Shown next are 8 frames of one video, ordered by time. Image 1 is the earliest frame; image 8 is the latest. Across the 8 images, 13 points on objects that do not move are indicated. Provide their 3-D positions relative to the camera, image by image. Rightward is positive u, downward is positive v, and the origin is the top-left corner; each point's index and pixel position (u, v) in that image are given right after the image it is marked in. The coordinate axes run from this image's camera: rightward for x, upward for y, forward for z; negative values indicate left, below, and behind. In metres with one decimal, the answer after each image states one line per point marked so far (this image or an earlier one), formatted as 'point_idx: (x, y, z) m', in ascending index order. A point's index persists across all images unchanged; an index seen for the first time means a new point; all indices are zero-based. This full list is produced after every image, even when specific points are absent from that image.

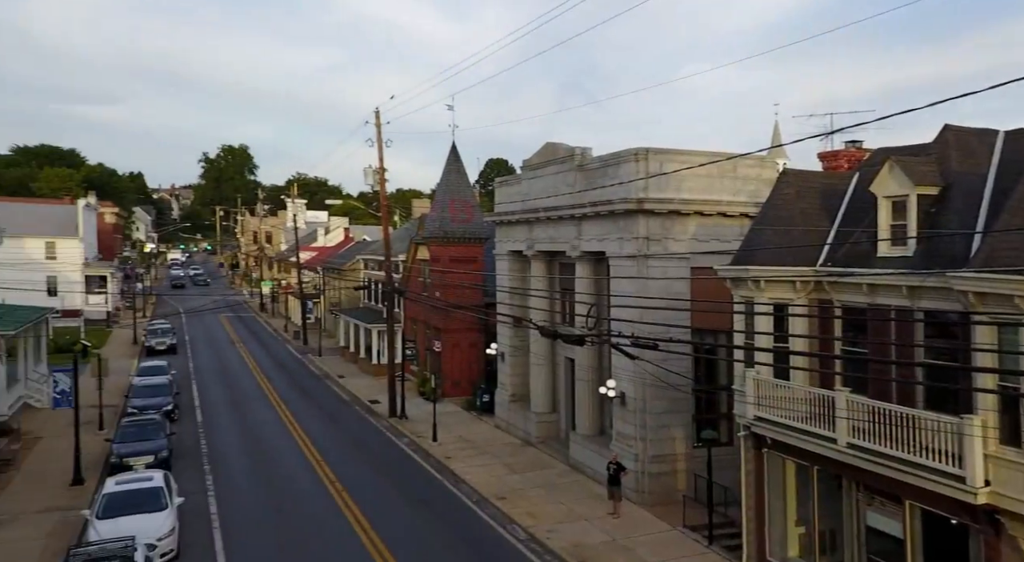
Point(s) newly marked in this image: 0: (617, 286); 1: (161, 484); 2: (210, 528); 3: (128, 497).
0: (+2.6, -0.1, +17.9) m
1: (-7.2, -4.2, +15.1) m
2: (-6.5, -5.3, +16.0) m
3: (-7.6, -4.3, +14.5) m
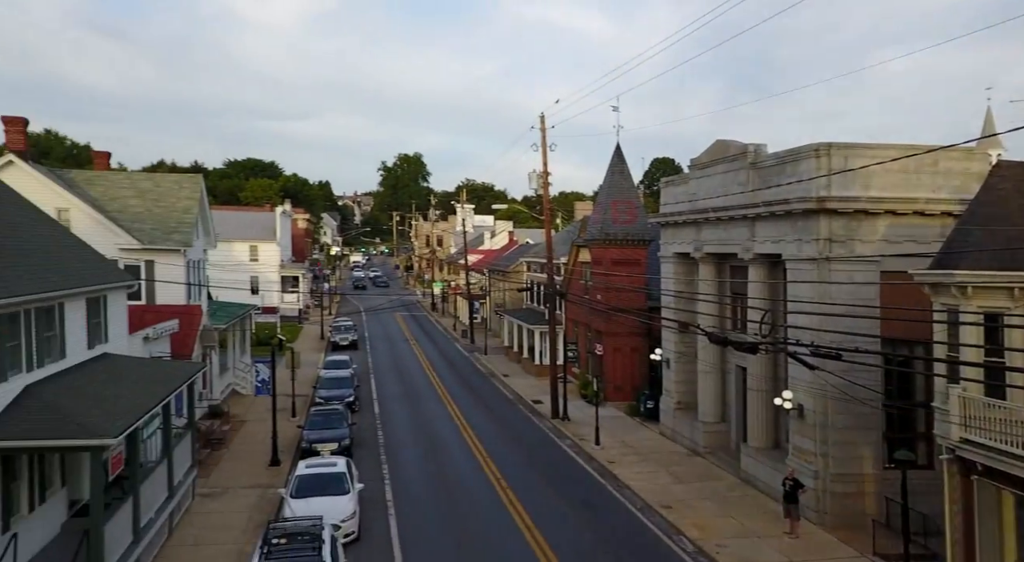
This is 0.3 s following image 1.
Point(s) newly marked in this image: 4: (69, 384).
0: (+6.4, -0.2, +16.9) m
1: (-3.7, -4.2, +16.3) m
2: (-2.9, -5.4, +17.0) m
3: (-4.2, -4.3, +15.8) m
4: (-7.6, -1.8, +12.8) m
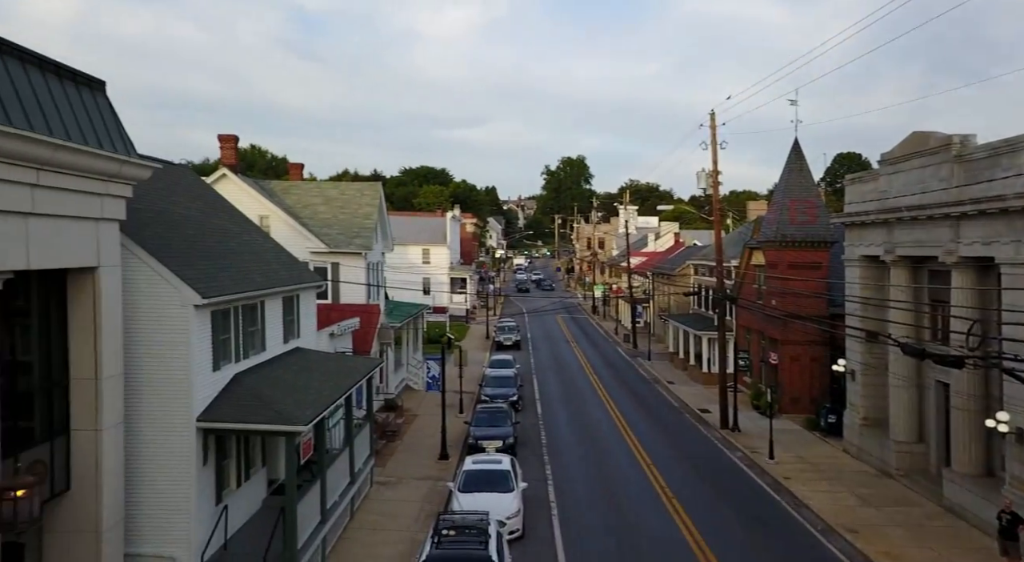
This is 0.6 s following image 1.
0: (+10.0, -0.4, +15.0) m
1: (-0.1, -4.2, +16.6) m
2: (+0.9, -5.4, +17.1) m
3: (-0.7, -4.3, +16.3) m
4: (-4.6, -1.8, +14.1) m
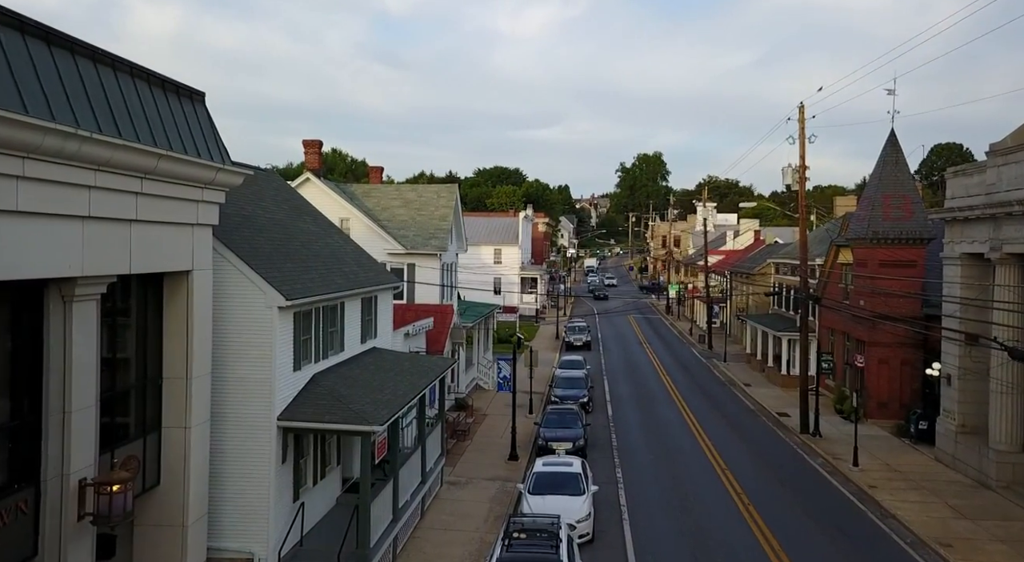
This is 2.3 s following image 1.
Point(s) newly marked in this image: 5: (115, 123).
0: (+11.4, -0.3, +13.9) m
1: (+1.5, -4.2, +16.5) m
2: (+2.5, -5.4, +16.9) m
3: (+0.9, -4.3, +16.2) m
4: (-3.2, -1.8, +14.4) m
5: (-4.7, +1.8, +8.6) m
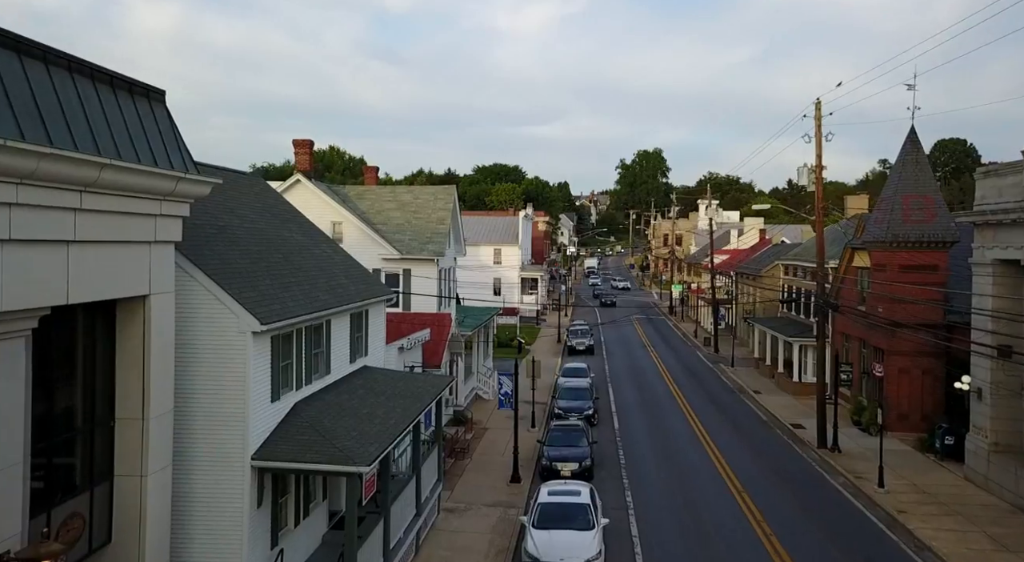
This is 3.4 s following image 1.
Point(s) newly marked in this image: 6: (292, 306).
0: (+11.4, -0.6, +12.6) m
1: (+1.6, -4.5, +15.2) m
2: (+2.6, -5.7, +15.6) m
3: (+1.0, -4.6, +14.9) m
4: (-3.2, -2.1, +13.1) m
5: (-4.6, +1.5, +7.3) m
6: (-3.6, -0.4, +12.0) m
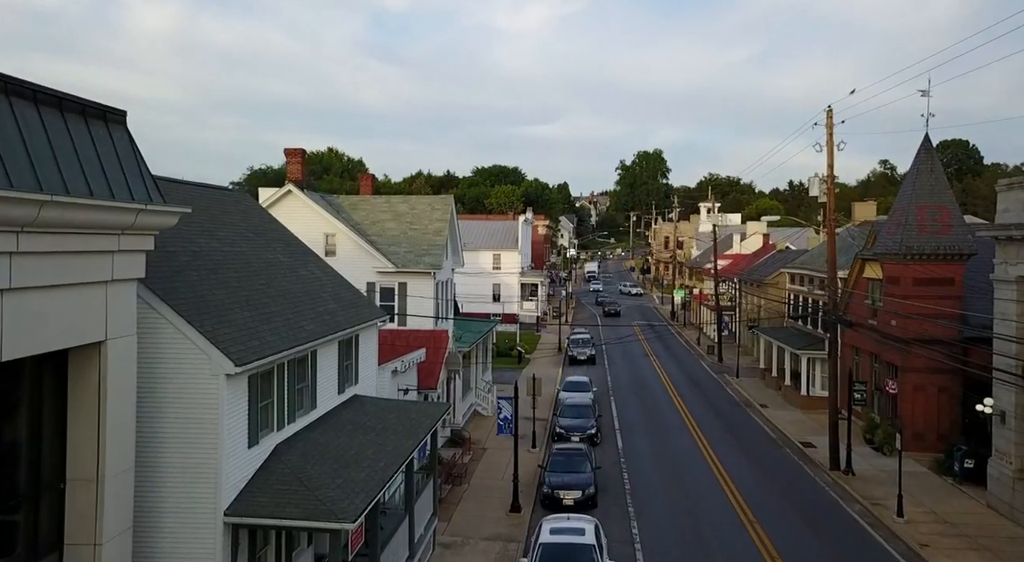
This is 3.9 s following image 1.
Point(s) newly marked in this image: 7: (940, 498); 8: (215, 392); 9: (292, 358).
0: (+11.4, -1.0, +11.6) m
1: (+1.6, -5.0, +14.2) m
2: (+2.6, -6.2, +14.6) m
3: (+1.0, -5.1, +13.9) m
4: (-3.2, -2.6, +12.1) m
5: (-4.6, +1.0, +6.3) m
6: (-3.6, -0.9, +11.1) m
7: (+11.5, -5.8, +19.9) m
8: (-3.8, -1.4, +9.5) m
9: (-3.6, -1.3, +11.9) m
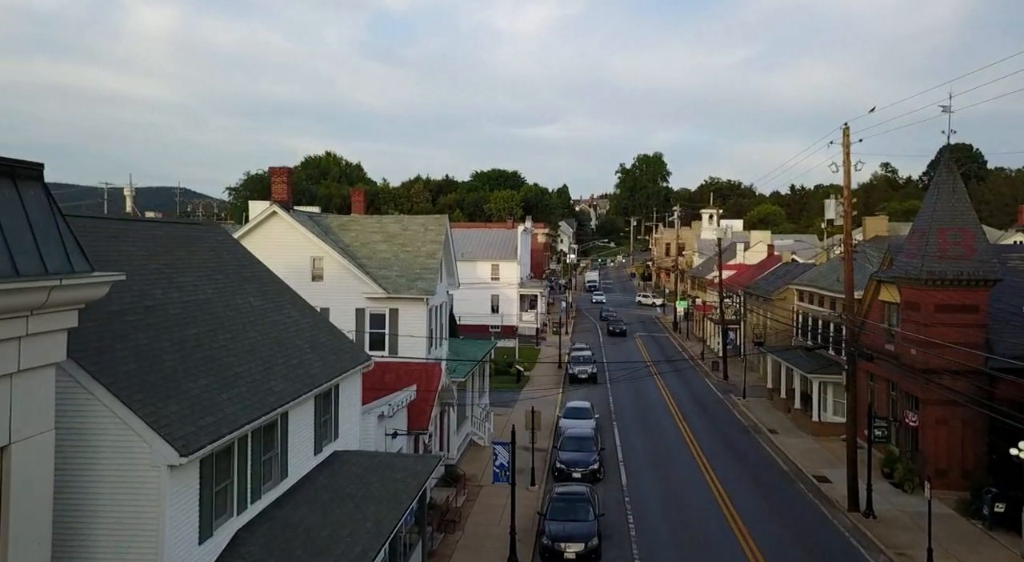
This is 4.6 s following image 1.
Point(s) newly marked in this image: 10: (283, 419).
0: (+11.3, -1.8, +10.2) m
1: (+1.5, -5.8, +12.8) m
2: (+2.5, -7.0, +13.2) m
3: (+0.9, -5.9, +12.5) m
4: (-3.2, -3.4, +10.7) m
5: (-4.7, +0.2, +4.9) m
6: (-3.7, -1.7, +9.7) m
7: (+11.4, -6.6, +18.5) m
8: (-3.9, -2.2, +8.1) m
9: (-3.6, -2.1, +10.5) m
10: (-3.6, -2.1, +11.5) m
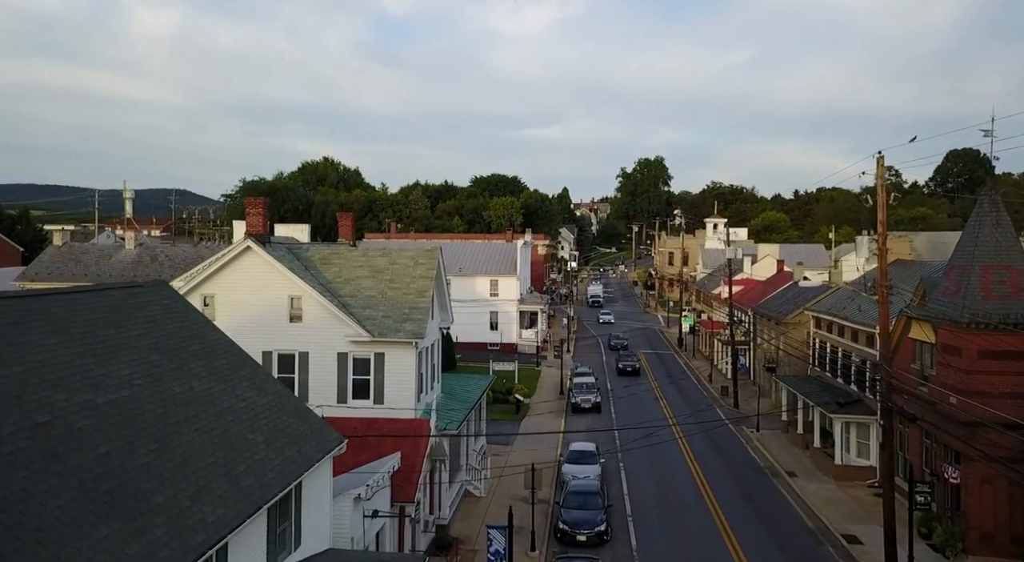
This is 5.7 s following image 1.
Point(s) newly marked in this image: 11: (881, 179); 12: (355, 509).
0: (+11.3, -3.0, +7.9) m
1: (+1.4, -7.0, +10.5) m
2: (+2.4, -8.2, +10.9) m
3: (+0.8, -7.1, +10.3) m
4: (-3.3, -4.7, +8.4) m
5: (-4.8, -1.0, +2.7) m
6: (-3.7, -2.9, +7.4) m
7: (+11.4, -7.9, +16.2) m
8: (-4.0, -3.5, +5.8) m
9: (-3.7, -3.3, +8.3) m
10: (-3.6, -3.4, +9.2) m
11: (+9.7, +2.7, +19.6) m
12: (-3.1, -4.5, +14.6) m
